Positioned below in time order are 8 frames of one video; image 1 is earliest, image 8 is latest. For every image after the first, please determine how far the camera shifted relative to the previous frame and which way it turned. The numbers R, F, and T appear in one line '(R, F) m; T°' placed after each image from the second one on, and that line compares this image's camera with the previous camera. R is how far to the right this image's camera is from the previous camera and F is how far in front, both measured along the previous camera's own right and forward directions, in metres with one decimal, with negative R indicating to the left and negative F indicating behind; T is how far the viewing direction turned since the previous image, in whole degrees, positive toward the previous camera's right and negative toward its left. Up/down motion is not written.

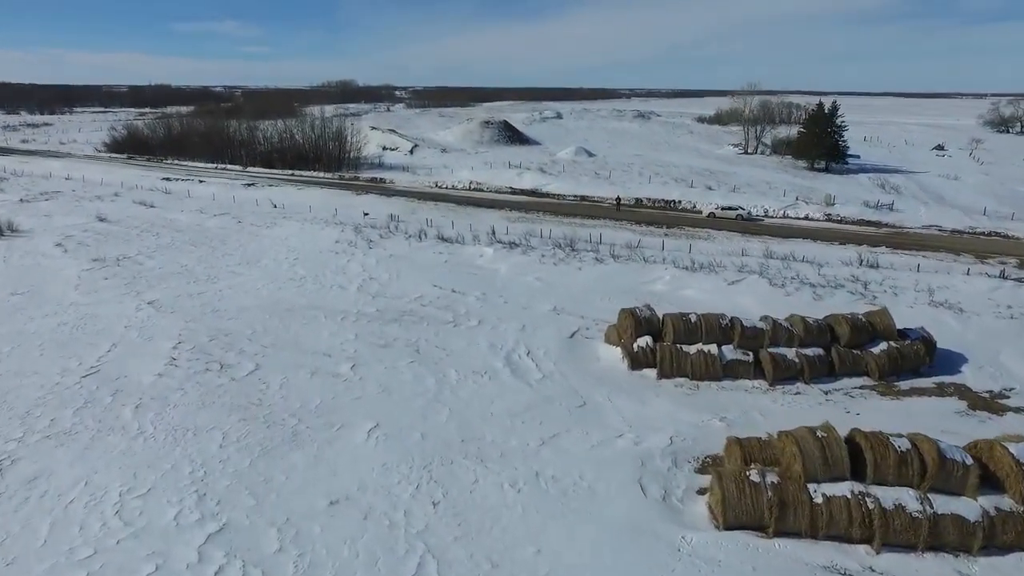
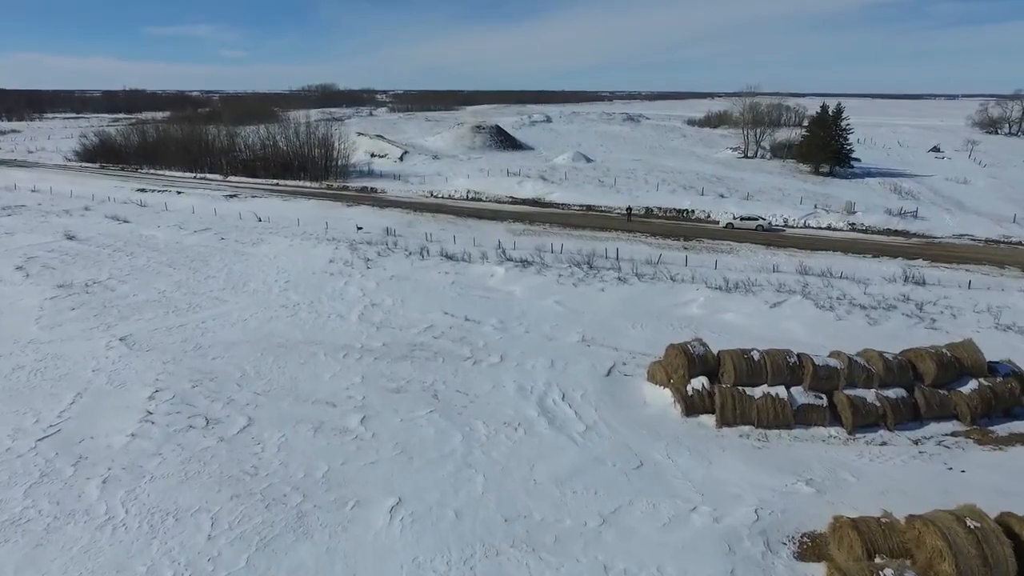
(-1.2, +2.4) m; +2°
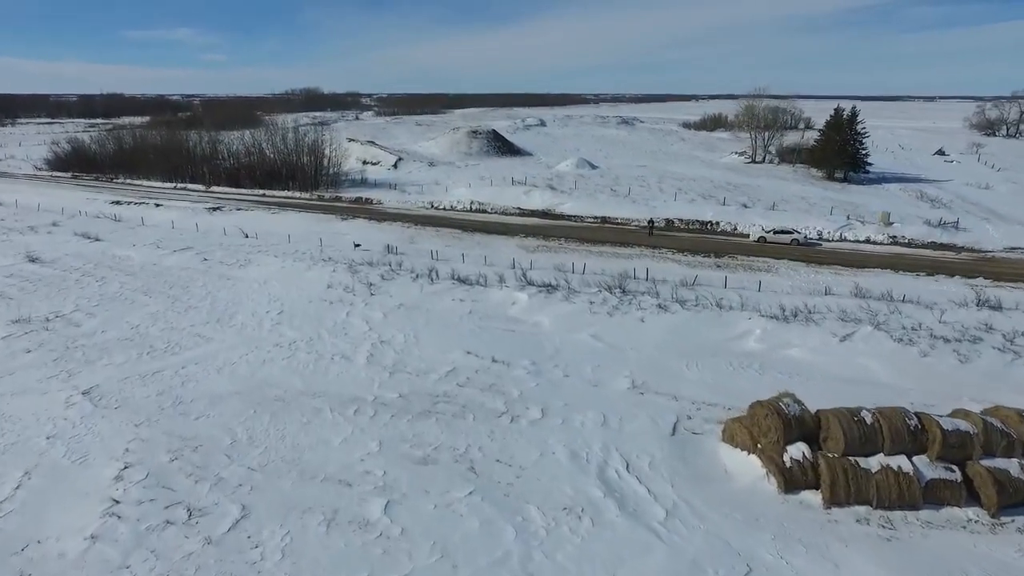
(-1.4, +2.8) m; +1°
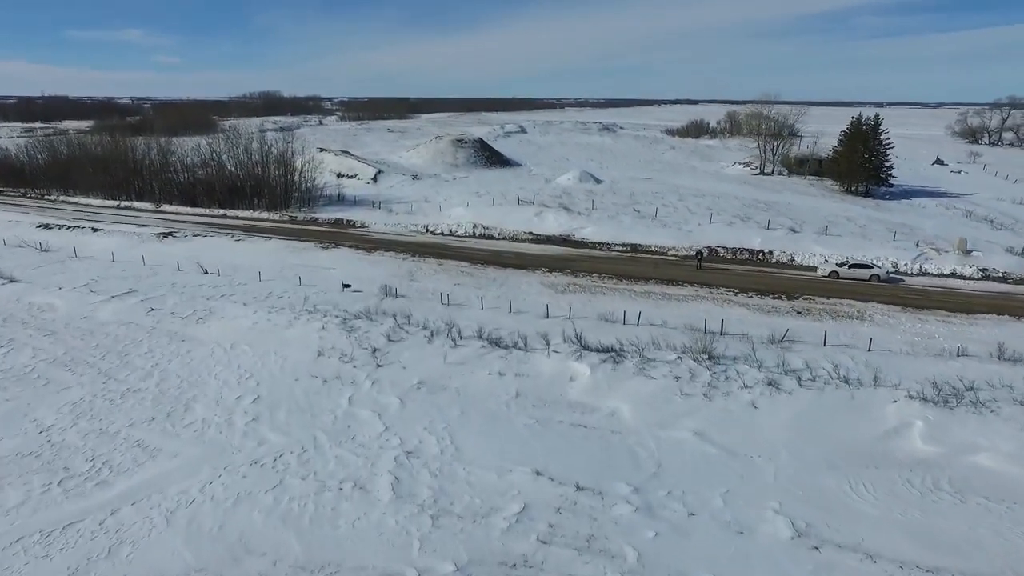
(-2.5, +5.5) m; +3°
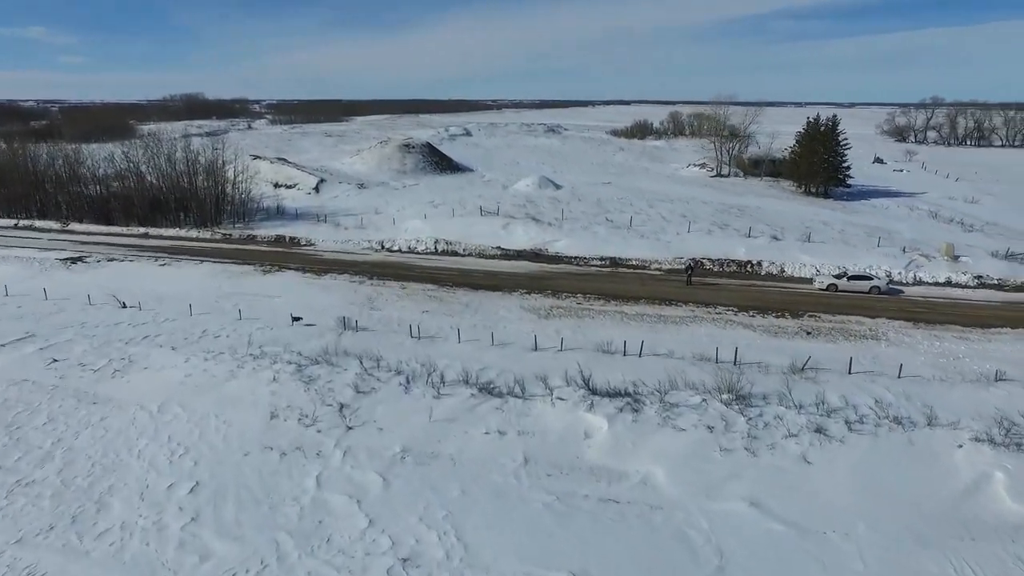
(-1.3, +2.9) m; +6°
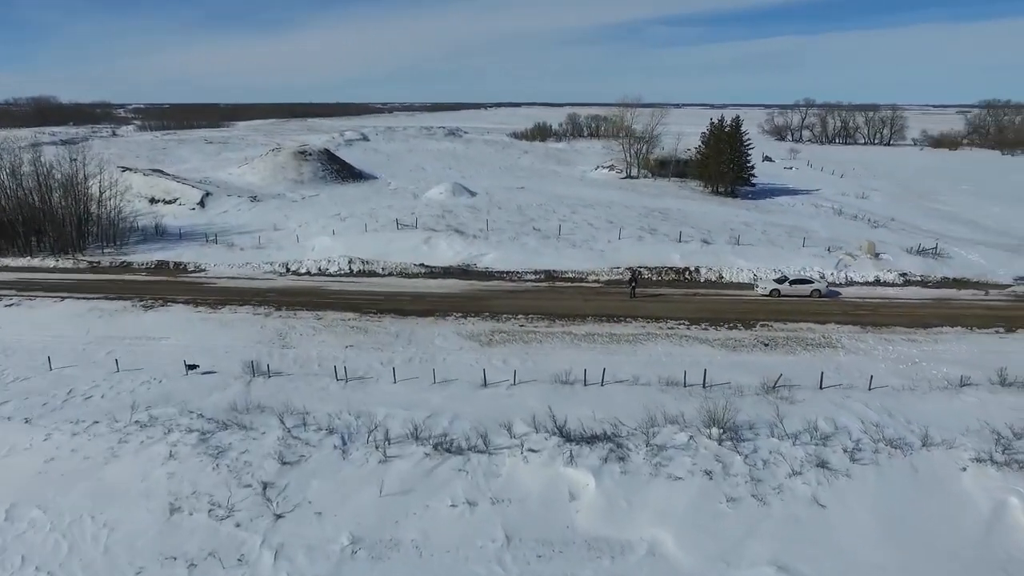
(-1.1, +2.4) m; +9°
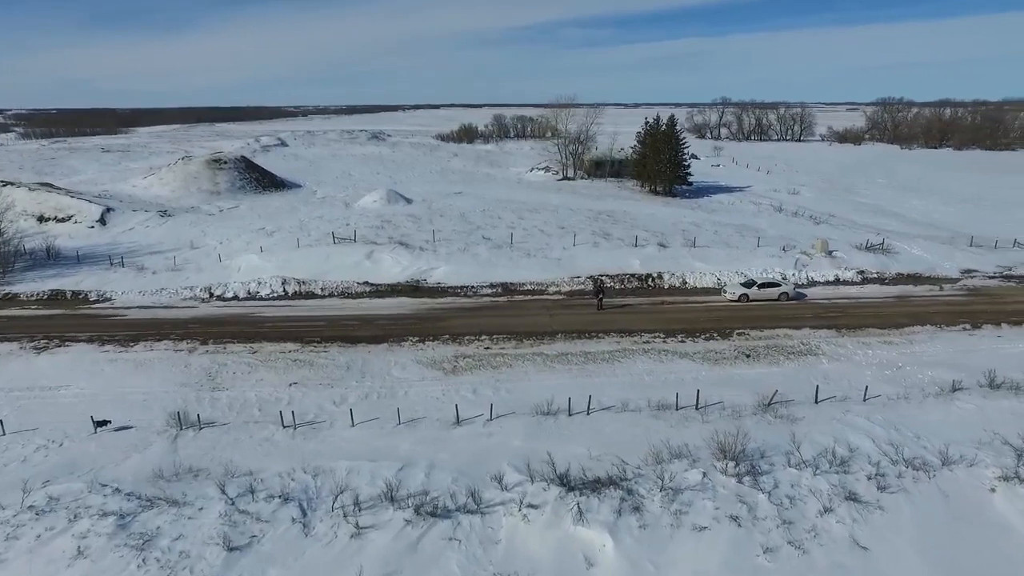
(-1.1, +1.9) m; +7°
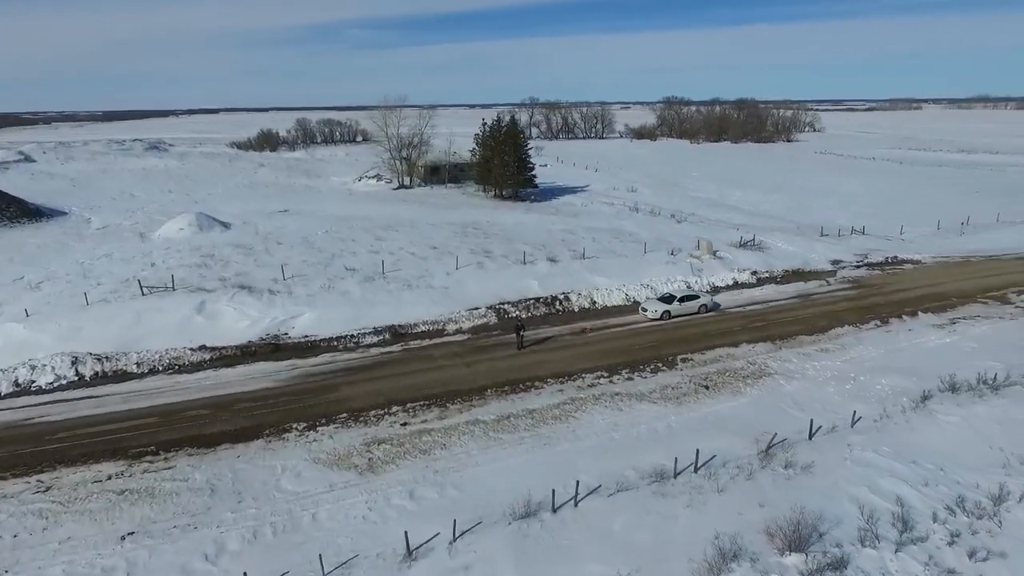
(-2.4, +4.4) m; +17°
